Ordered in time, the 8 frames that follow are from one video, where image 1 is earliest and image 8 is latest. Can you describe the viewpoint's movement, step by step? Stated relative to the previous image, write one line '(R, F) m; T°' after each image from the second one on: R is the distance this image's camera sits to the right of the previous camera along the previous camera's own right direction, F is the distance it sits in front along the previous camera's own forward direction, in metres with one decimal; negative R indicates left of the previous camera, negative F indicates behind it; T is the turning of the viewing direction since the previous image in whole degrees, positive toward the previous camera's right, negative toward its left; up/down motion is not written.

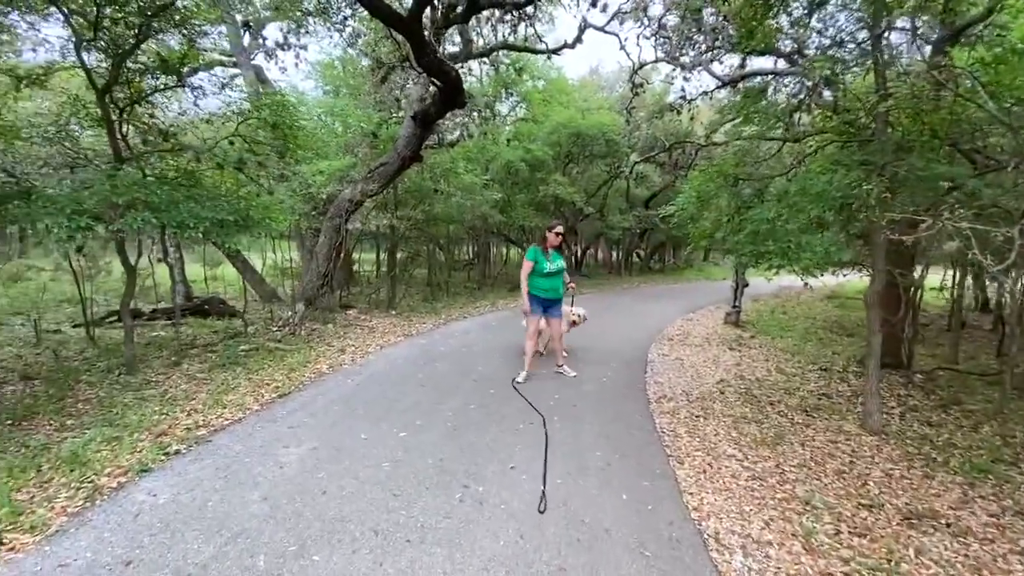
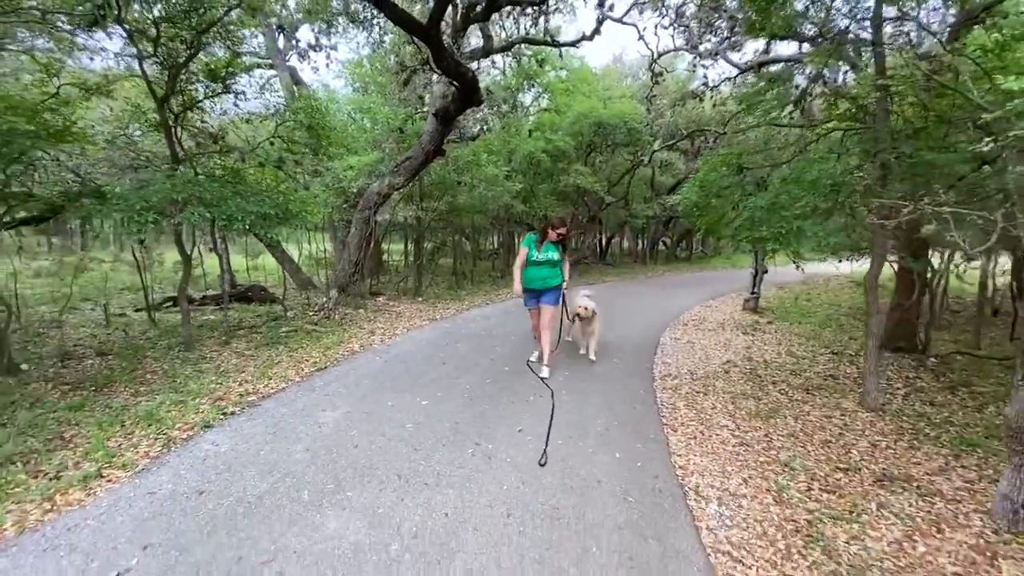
(+0.2, -0.5) m; -3°
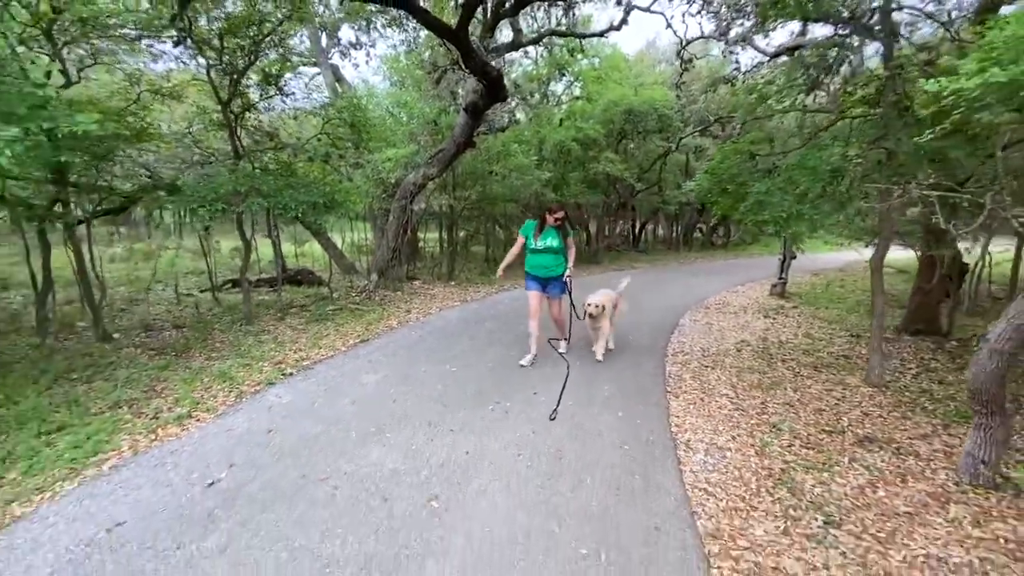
(+0.2, -0.6) m; -4°
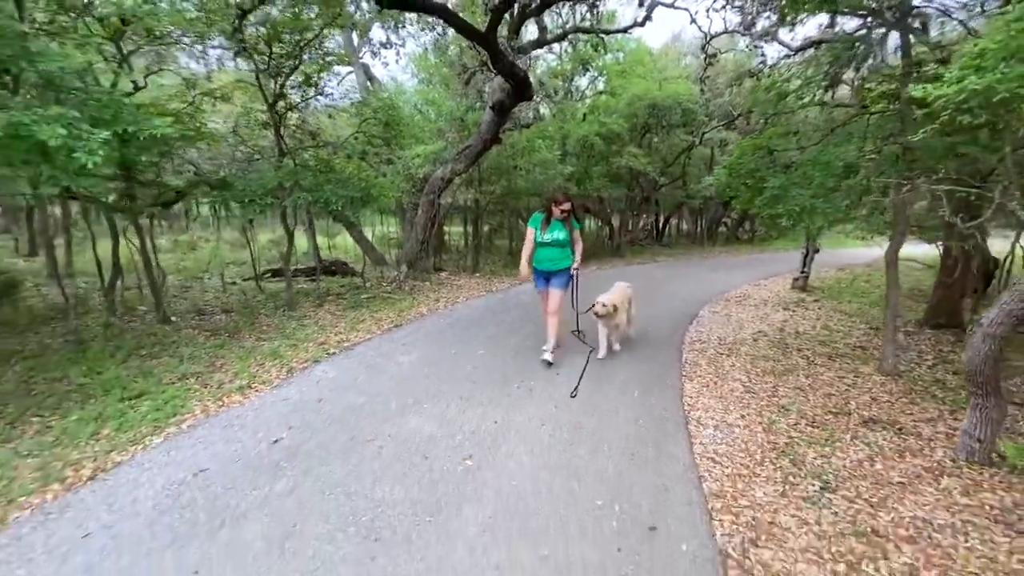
(0.0, -0.4) m; -2°
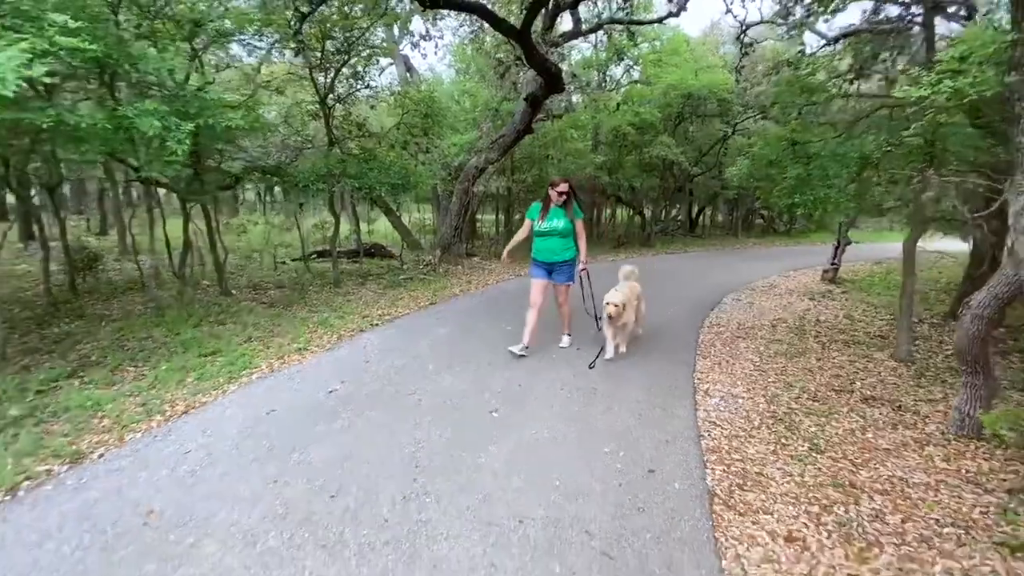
(+0.1, -0.5) m; -3°
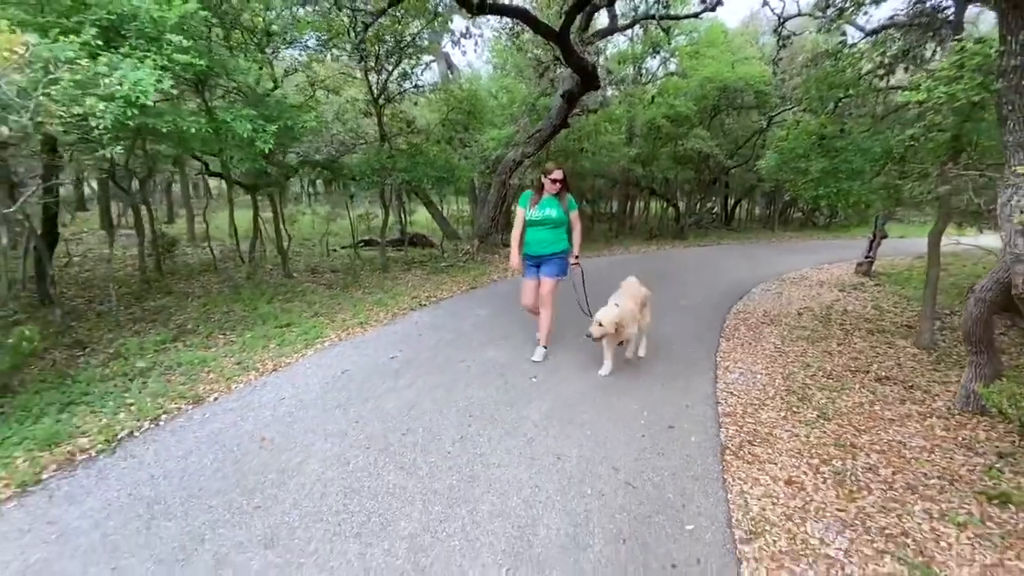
(-0.1, -0.6) m; -3°
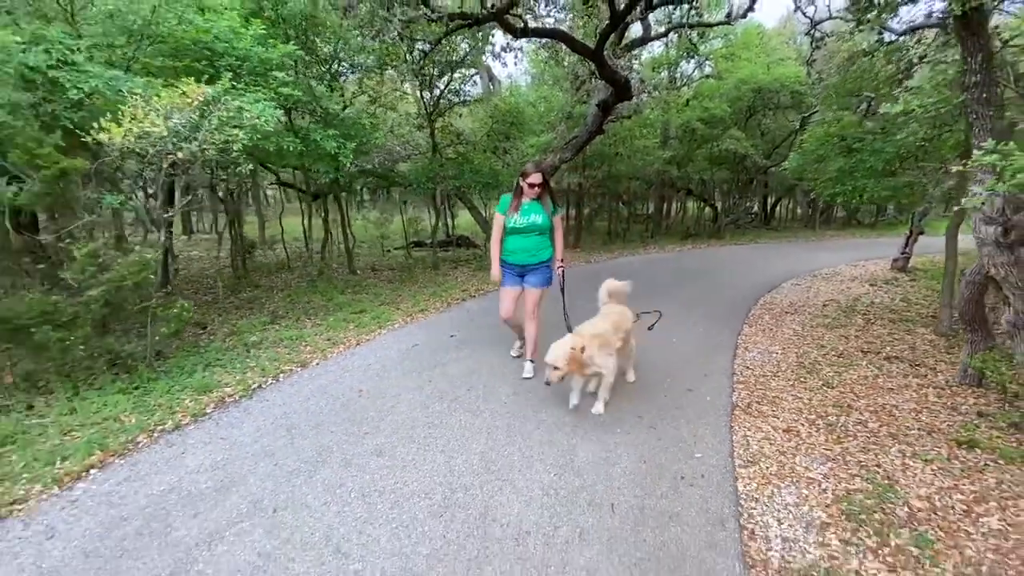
(0.0, -0.9) m; -4°
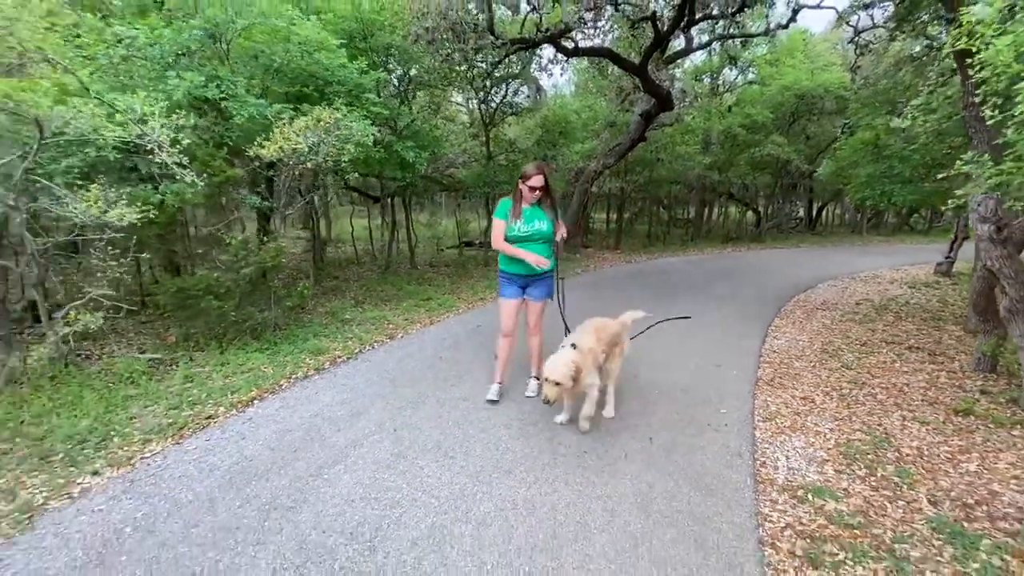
(-0.2, -0.9) m; -4°
